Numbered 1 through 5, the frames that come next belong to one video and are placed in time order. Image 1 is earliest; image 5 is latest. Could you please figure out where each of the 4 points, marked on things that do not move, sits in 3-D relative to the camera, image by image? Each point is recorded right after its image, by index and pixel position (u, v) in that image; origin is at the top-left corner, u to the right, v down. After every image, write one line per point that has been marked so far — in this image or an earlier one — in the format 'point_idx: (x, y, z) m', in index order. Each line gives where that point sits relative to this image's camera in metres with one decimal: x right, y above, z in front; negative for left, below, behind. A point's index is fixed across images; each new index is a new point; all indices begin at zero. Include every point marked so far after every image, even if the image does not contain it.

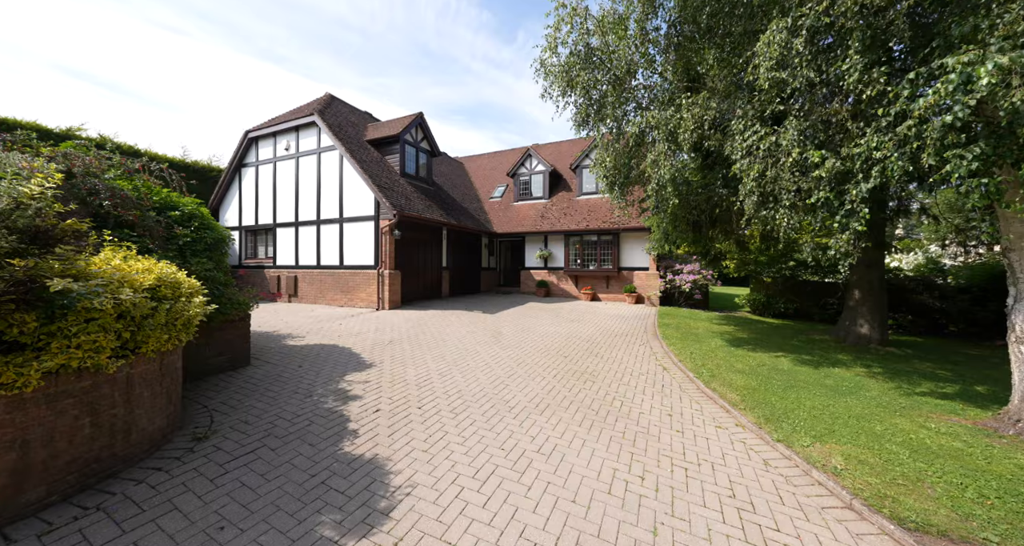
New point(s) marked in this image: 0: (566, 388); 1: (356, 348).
0: (+0.8, -1.7, +5.5) m
1: (-3.2, -1.5, +7.3) m
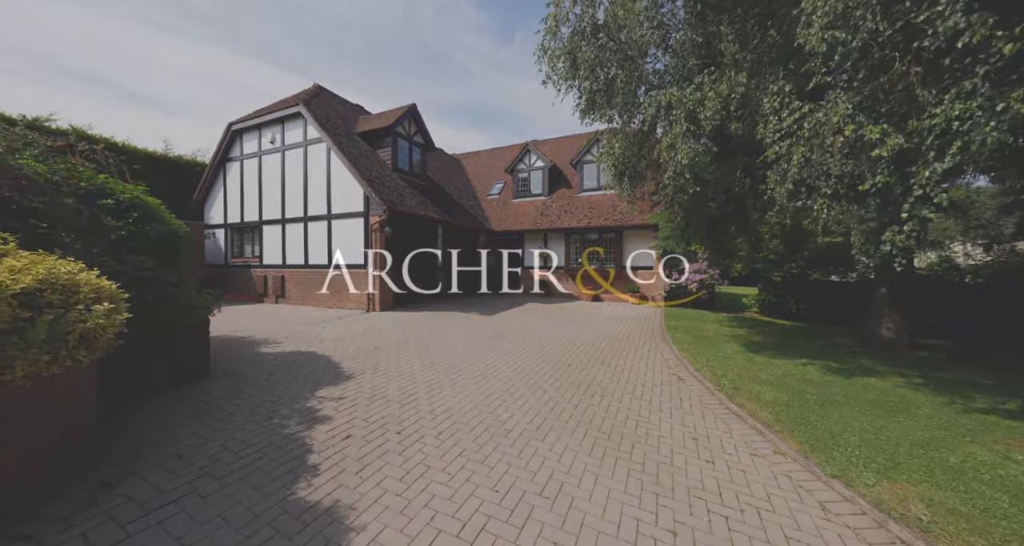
0: (+0.8, -1.7, +4.8) m
1: (-3.2, -1.5, +6.6) m
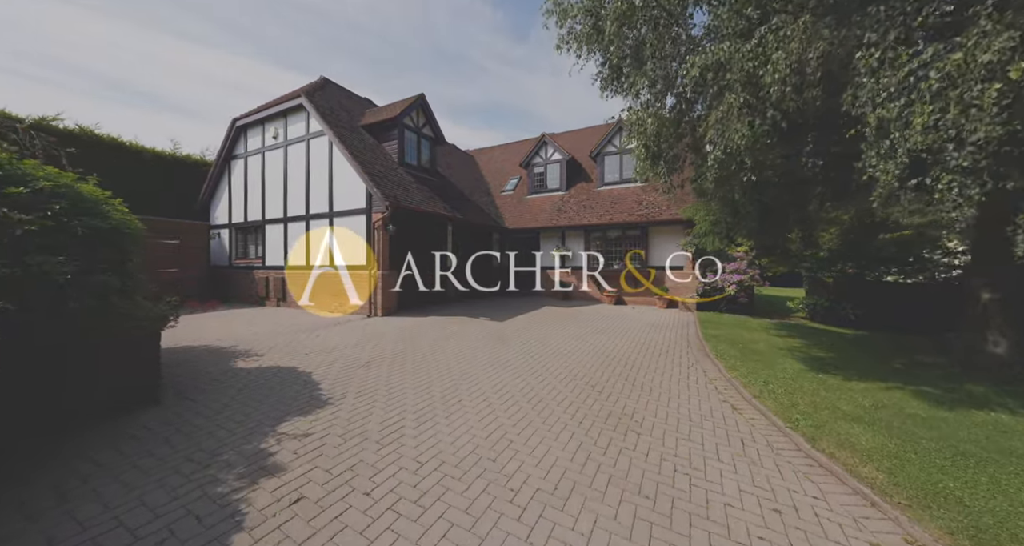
0: (+0.9, -1.8, +3.7) m
1: (-3.0, -1.6, +5.7) m
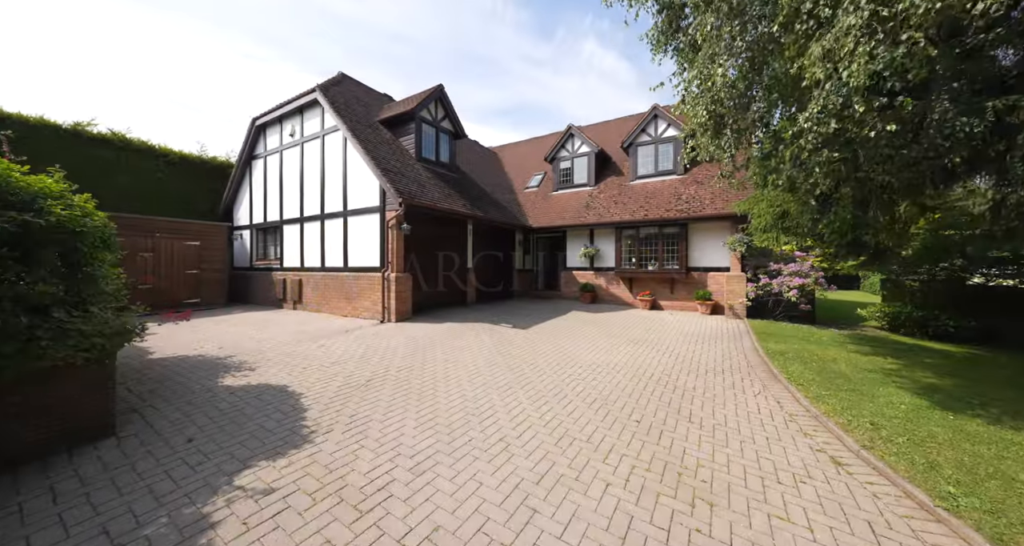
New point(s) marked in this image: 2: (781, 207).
0: (+1.0, -1.8, +2.6) m
1: (-2.7, -1.6, +4.9) m
2: (+4.6, +1.1, +6.3) m
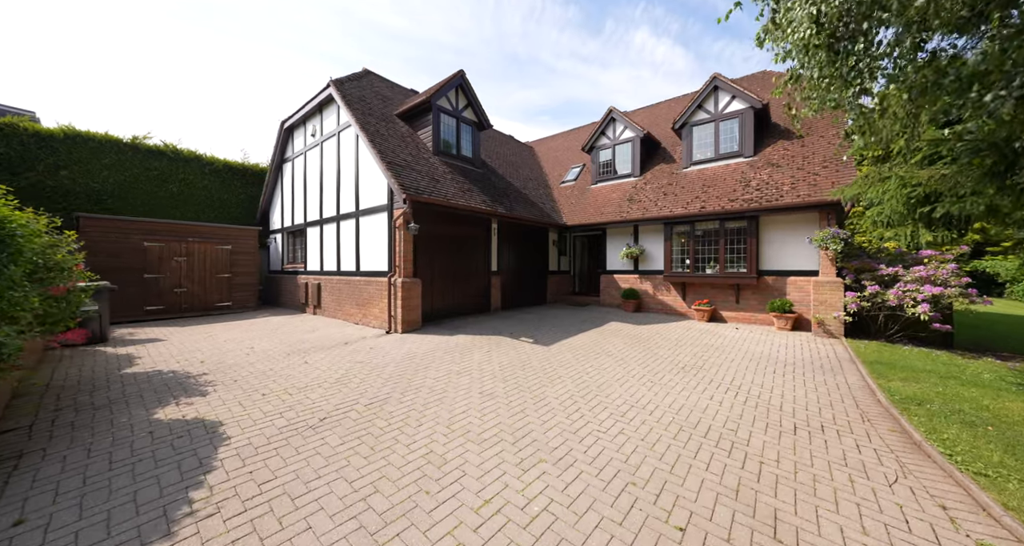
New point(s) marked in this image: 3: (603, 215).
0: (+0.6, -1.9, +1.0) m
1: (-2.8, -1.7, +3.8) m
2: (+4.6, +1.0, +4.2) m
3: (+3.2, +2.0, +12.8) m
